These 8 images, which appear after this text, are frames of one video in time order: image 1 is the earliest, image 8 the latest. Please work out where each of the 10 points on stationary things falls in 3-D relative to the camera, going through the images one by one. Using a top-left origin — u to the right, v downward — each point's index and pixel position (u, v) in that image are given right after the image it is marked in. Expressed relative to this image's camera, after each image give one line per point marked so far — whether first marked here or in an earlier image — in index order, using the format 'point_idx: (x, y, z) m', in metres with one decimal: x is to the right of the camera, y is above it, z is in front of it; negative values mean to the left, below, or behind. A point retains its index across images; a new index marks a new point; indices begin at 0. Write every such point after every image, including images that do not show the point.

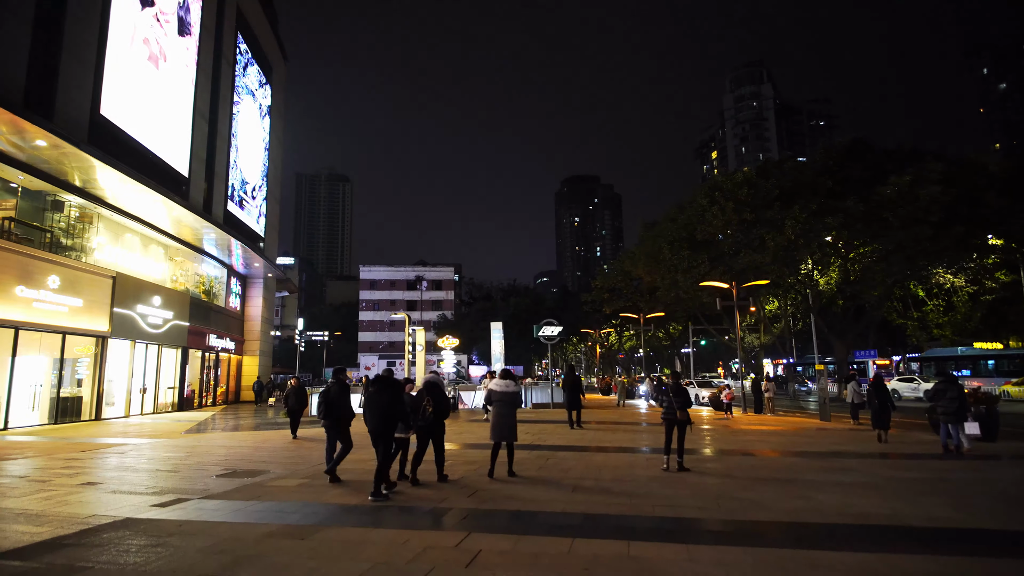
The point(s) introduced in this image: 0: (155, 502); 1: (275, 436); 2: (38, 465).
0: (-3.8, -2.3, +6.4) m
1: (-5.4, -3.4, +13.6) m
2: (-7.4, -2.8, +9.1) m
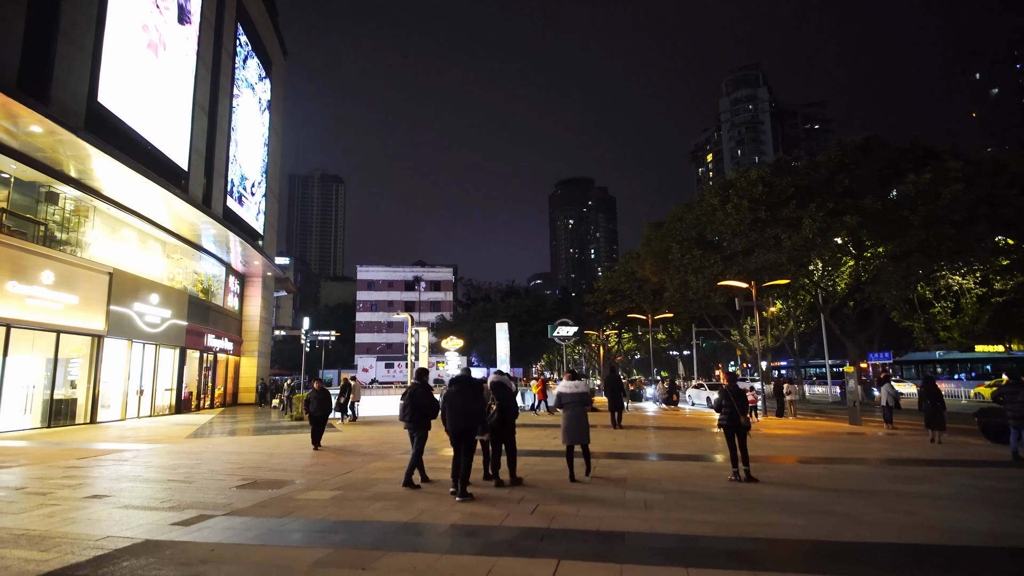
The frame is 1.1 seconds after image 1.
0: (-3.2, -2.2, +5.6) m
1: (-4.8, -3.3, +12.8) m
2: (-6.7, -2.6, +8.3) m
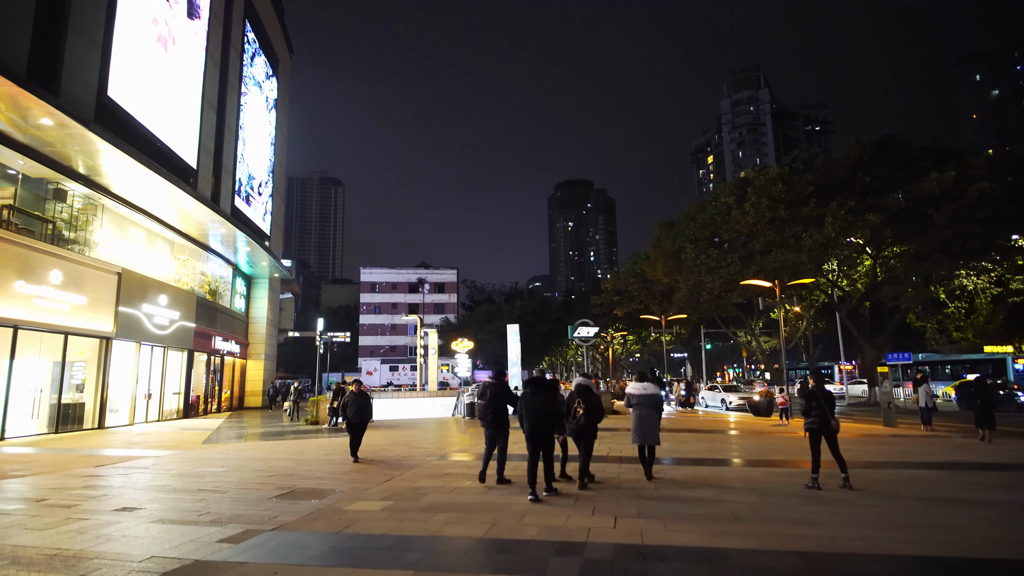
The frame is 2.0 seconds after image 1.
0: (-2.5, -2.1, +5.1) m
1: (-4.2, -3.3, +12.2) m
2: (-6.0, -2.6, +7.7) m
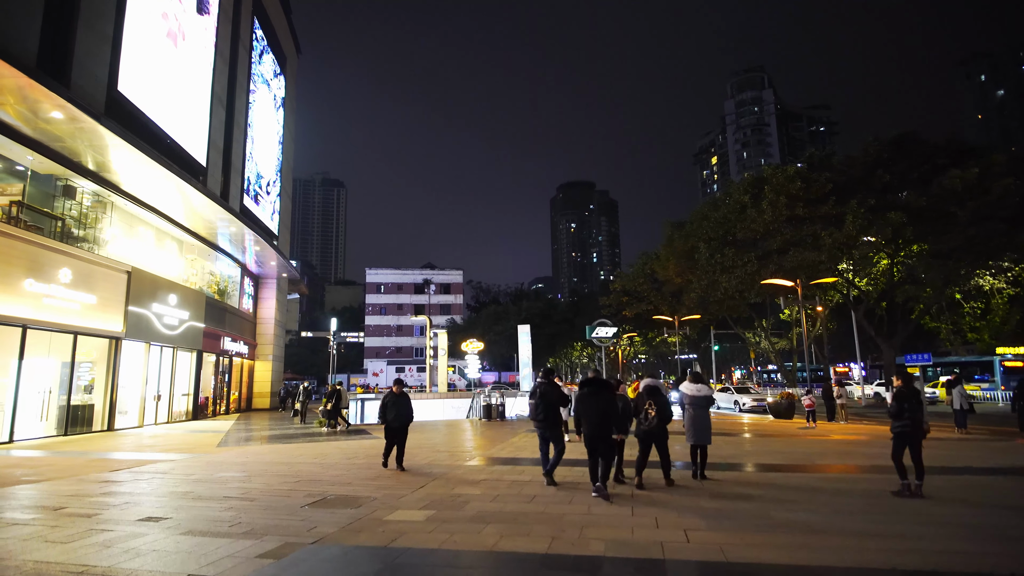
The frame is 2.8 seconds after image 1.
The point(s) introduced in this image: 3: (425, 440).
0: (-2.0, -2.1, +4.7) m
1: (-3.6, -3.2, +11.8) m
2: (-5.5, -2.5, +7.3) m
3: (-2.3, -4.0, +15.5) m
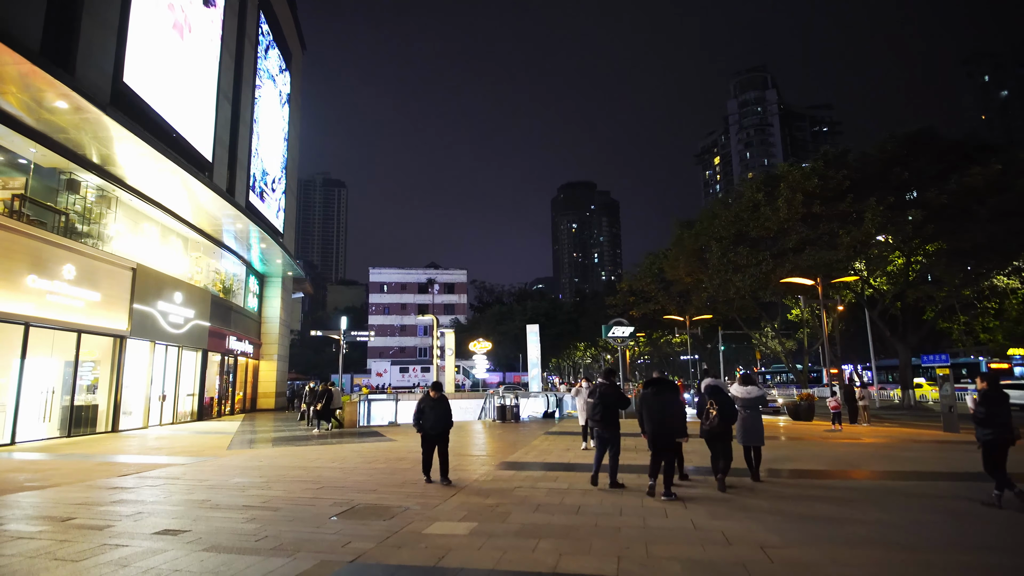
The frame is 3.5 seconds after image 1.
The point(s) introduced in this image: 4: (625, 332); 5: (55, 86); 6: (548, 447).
0: (-1.5, -2.0, +4.2) m
1: (-3.2, -3.2, +11.3) m
2: (-5.1, -2.4, +6.8) m
3: (-1.8, -4.0, +15.0) m
4: (+3.7, -1.5, +19.2) m
5: (-9.2, +4.1, +12.0) m
6: (+0.7, -3.1, +11.6) m
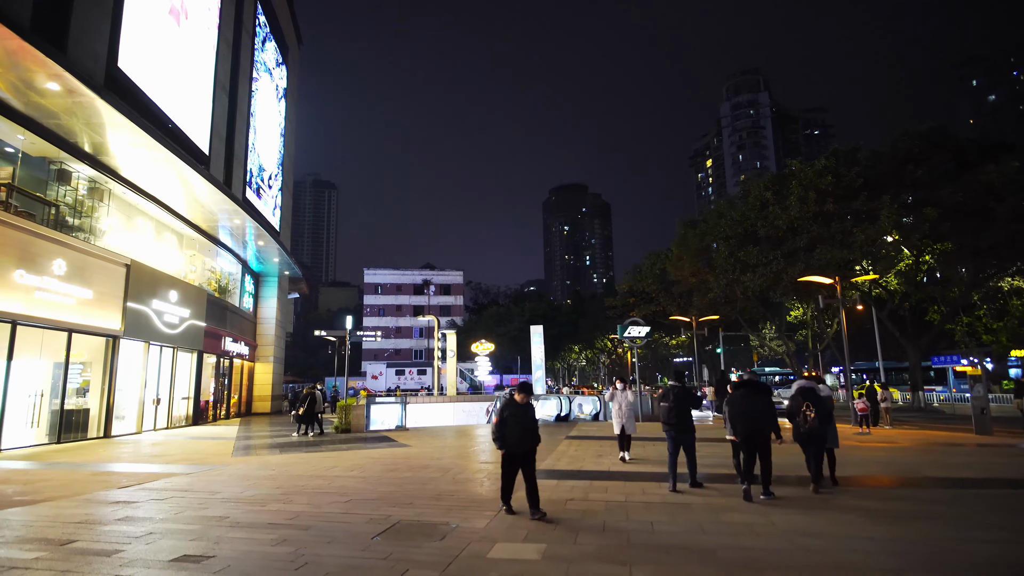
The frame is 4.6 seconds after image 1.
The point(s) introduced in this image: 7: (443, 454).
0: (-0.9, -1.9, +3.4) m
1: (-2.7, -3.1, +10.5) m
2: (-4.5, -2.3, +6.0) m
3: (-1.4, -3.9, +14.3) m
4: (+4.0, -1.4, +18.6) m
5: (-8.7, +4.2, +11.1) m
6: (+1.2, -3.0, +10.9) m
7: (-1.5, -3.6, +12.9) m
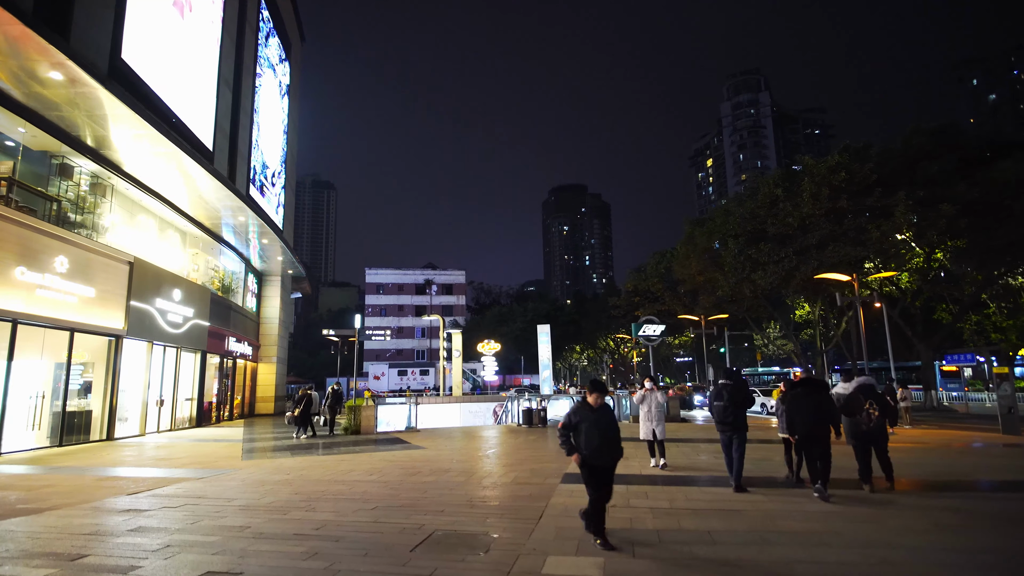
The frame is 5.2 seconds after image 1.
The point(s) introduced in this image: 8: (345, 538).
0: (-0.5, -1.8, +3.0) m
1: (-2.3, -3.0, +10.1) m
2: (-4.1, -2.3, +5.6) m
3: (-1.0, -3.8, +13.9) m
4: (+4.4, -1.3, +18.2) m
5: (-8.4, +4.2, +10.7) m
6: (+1.6, -3.0, +10.5) m
7: (-1.2, -3.6, +12.5) m
8: (-1.4, -2.1, +5.0) m
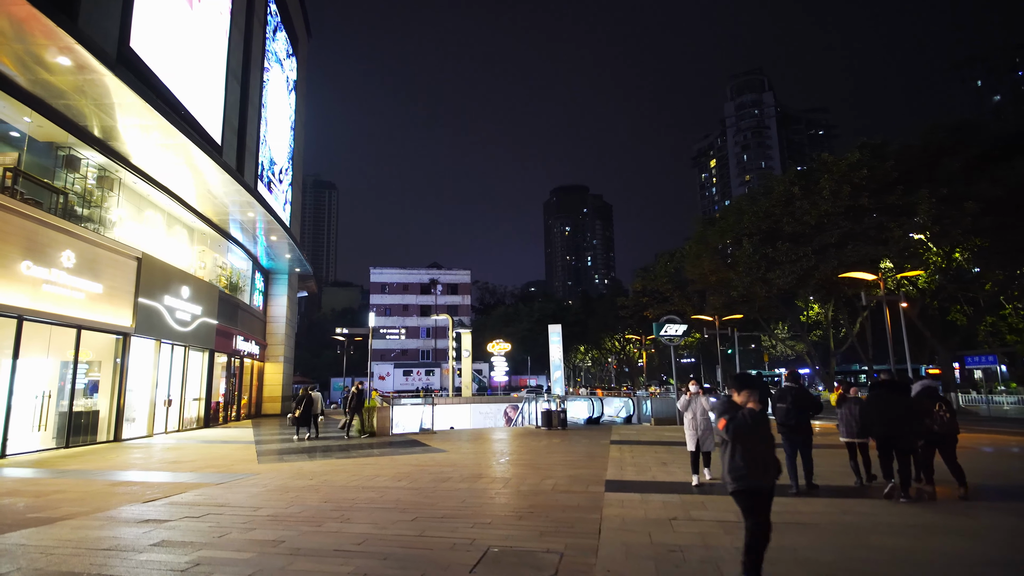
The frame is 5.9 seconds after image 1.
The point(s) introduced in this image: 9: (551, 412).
0: (0.0, -1.7, +2.6) m
1: (-1.8, -2.9, +9.6) m
2: (-3.6, -2.2, +5.1) m
3: (-0.5, -3.8, +13.4) m
4: (+4.9, -1.3, +17.7) m
5: (-7.8, +4.3, +10.2) m
6: (+2.1, -2.9, +10.0) m
7: (-0.6, -3.5, +12.0) m
8: (-0.9, -2.1, +4.5) m
9: (+1.0, -3.8, +18.1) m
